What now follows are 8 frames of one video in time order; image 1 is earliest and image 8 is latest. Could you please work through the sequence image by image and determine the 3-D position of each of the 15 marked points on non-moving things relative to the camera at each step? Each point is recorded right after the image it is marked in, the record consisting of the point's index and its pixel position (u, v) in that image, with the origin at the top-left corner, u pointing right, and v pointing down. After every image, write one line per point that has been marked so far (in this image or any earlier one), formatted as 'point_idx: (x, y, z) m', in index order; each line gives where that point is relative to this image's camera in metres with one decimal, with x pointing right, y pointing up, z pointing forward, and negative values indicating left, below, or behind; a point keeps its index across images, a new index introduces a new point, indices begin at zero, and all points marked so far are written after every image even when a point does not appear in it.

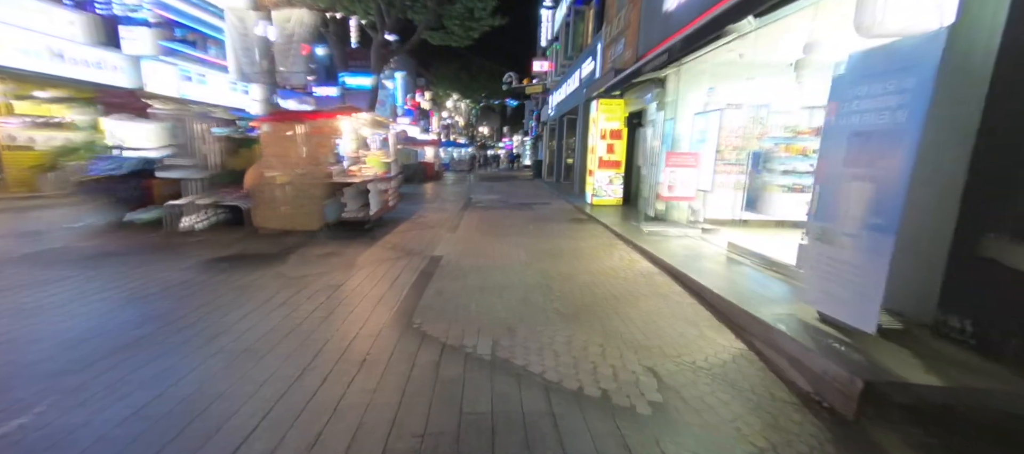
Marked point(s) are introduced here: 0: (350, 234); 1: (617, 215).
0: (-3.0, -0.1, +7.3) m
1: (+2.7, +0.2, +10.3) m
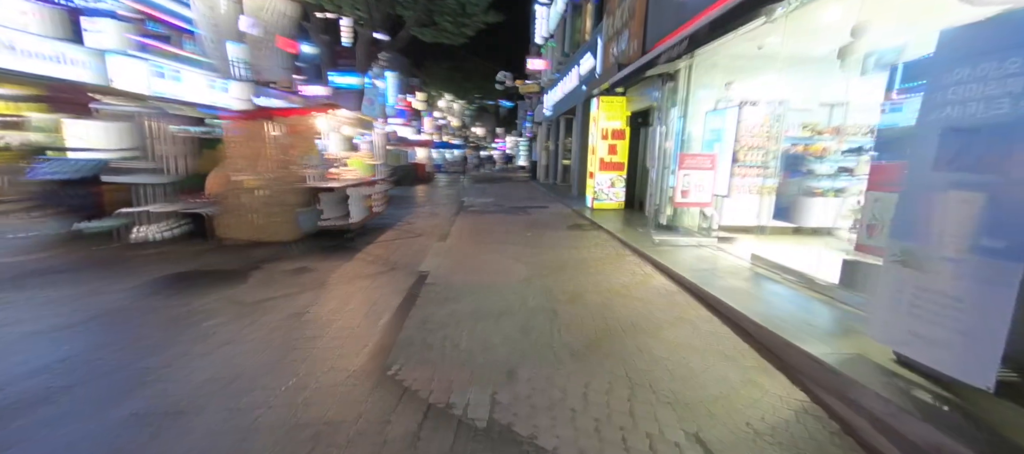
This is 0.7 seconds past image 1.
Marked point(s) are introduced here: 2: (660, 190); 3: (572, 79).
0: (-3.0, -0.3, +6.6) m
1: (+2.6, +0.1, +9.7) m
2: (+3.1, +0.8, +8.1) m
3: (+2.3, +5.9, +15.5) m
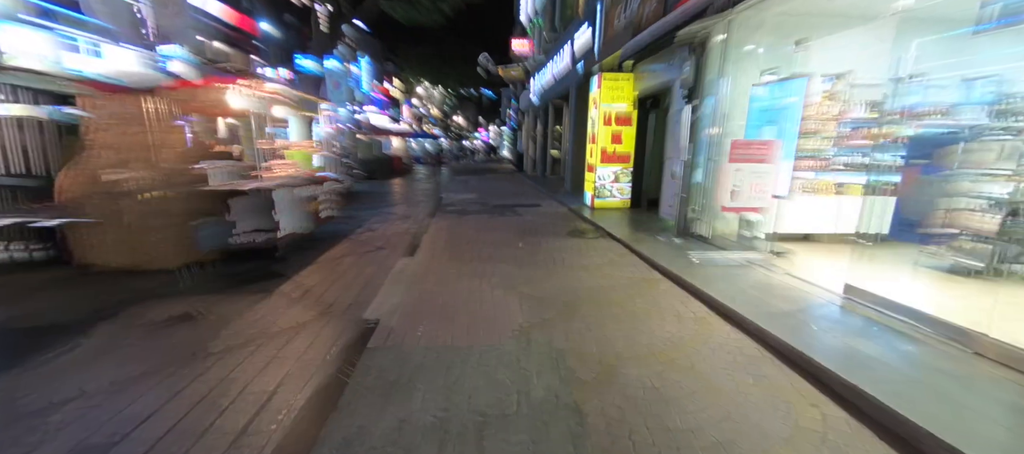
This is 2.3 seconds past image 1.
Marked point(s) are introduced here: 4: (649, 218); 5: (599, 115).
0: (-3.2, -0.5, +4.7) m
1: (+2.4, 0.0, +8.0) m
2: (+2.9, +0.6, +6.5) m
3: (+1.8, +5.9, +13.7) m
4: (+3.1, +0.1, +8.7) m
5: (+2.0, +2.5, +9.0) m
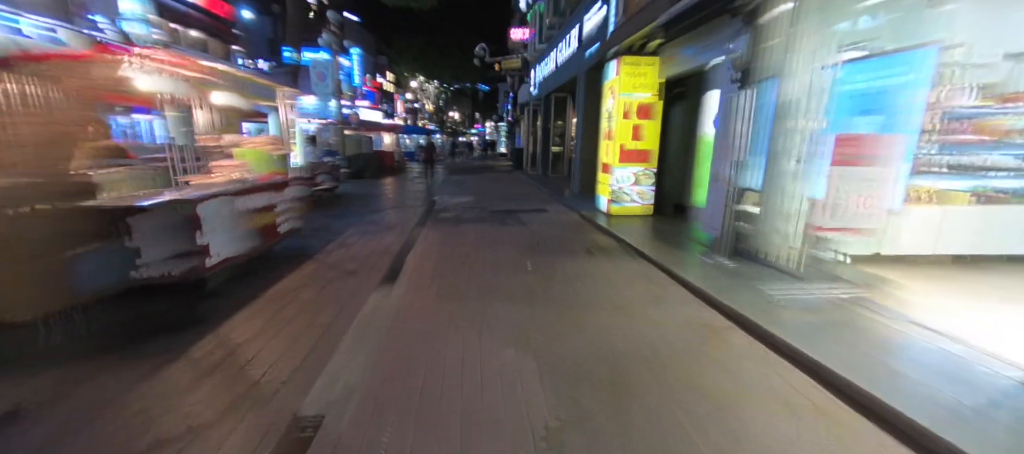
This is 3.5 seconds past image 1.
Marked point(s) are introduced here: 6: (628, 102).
0: (-3.1, -0.8, +3.4) m
1: (+2.5, -0.2, +6.7) m
2: (+3.0, +0.4, +5.2) m
3: (+1.8, +5.7, +12.4) m
4: (+3.2, -0.1, +7.4) m
5: (+2.0, +2.3, +7.7) m
6: (+2.3, +2.4, +7.6) m
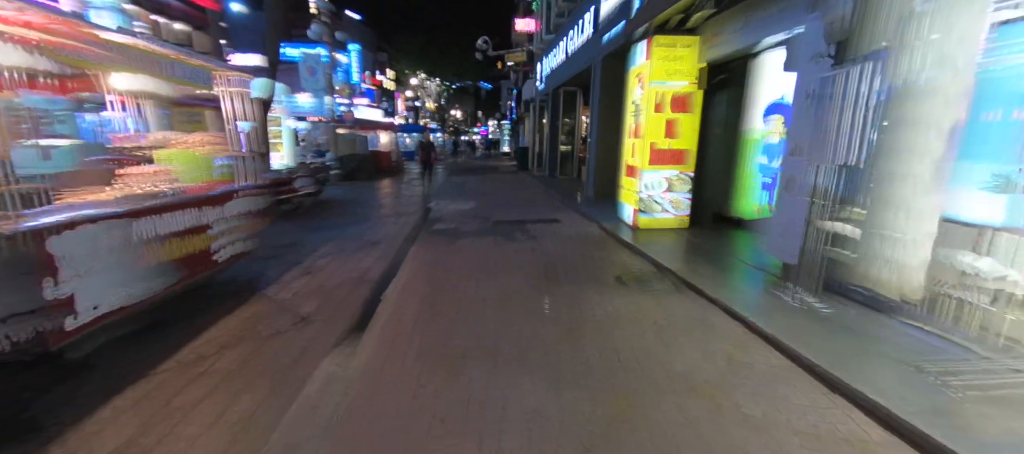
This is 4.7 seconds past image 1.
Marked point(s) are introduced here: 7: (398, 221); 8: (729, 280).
0: (-3.0, -1.0, +2.1) m
1: (+2.6, -0.4, +5.4) m
2: (+3.1, +0.2, +3.8) m
3: (+1.9, +5.5, +11.0) m
4: (+3.3, -0.3, +6.1) m
5: (+2.2, +2.1, +6.3) m
6: (+2.4, +2.2, +6.3) m
7: (-2.5, +0.1, +8.6) m
8: (+2.5, -0.6, +4.5) m
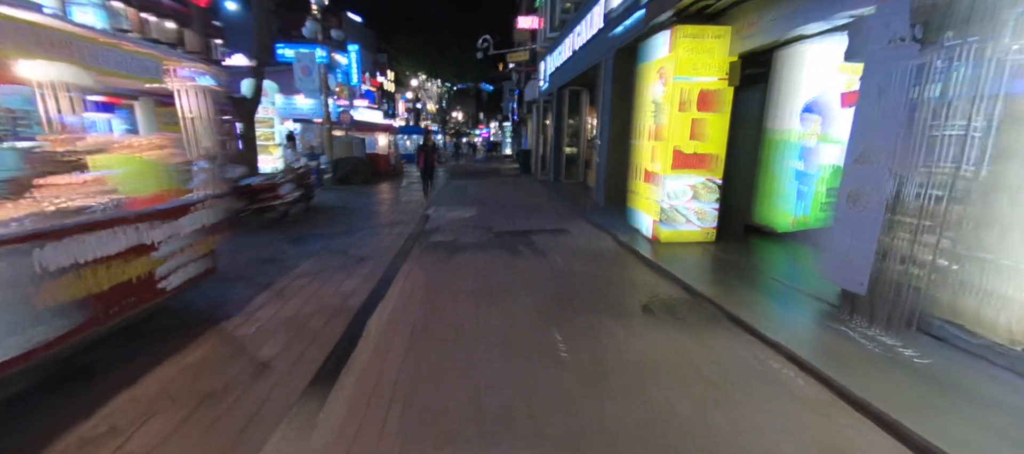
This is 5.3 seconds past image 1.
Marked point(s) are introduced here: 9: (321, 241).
0: (-2.9, -1.2, +1.4) m
1: (+2.6, -0.6, +4.7) m
2: (+3.1, 0.0, +3.1) m
3: (+2.0, +5.3, +10.3) m
4: (+3.4, -0.5, +5.4) m
5: (+2.2, +1.9, +5.6) m
6: (+2.5, +2.0, +5.6) m
7: (-2.4, -0.1, +7.9) m
8: (+2.6, -0.8, +3.8) m
9: (-3.3, -0.2, +6.8) m
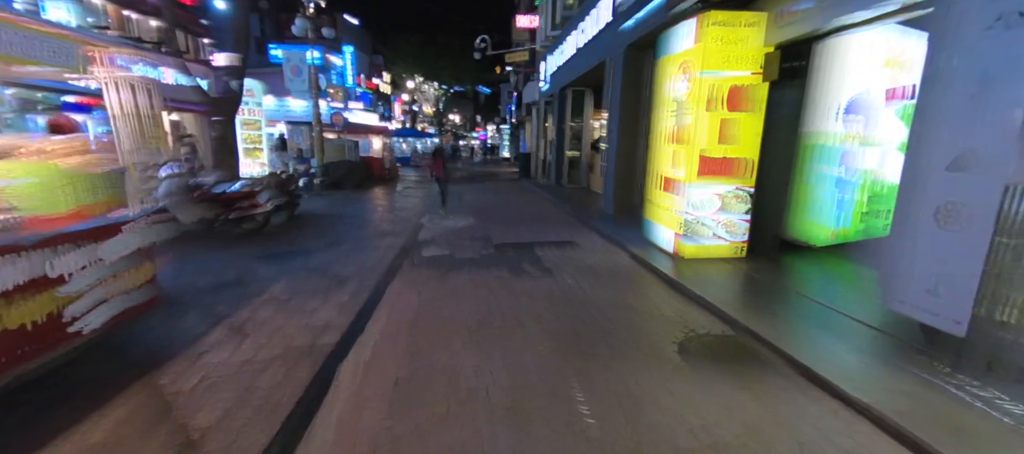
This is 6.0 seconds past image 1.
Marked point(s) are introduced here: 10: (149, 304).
0: (-2.8, -1.4, +0.6) m
1: (+2.7, -0.8, +4.0) m
2: (+3.2, -0.2, +2.4) m
3: (+2.1, +5.1, +9.6) m
4: (+3.4, -0.7, +4.6) m
5: (+2.3, +1.7, +4.9) m
6: (+2.5, +1.8, +4.9) m
7: (-2.3, -0.3, +7.1) m
8: (+2.7, -1.0, +3.1) m
9: (-3.2, -0.4, +6.1) m
10: (-3.1, -0.7, +3.4) m
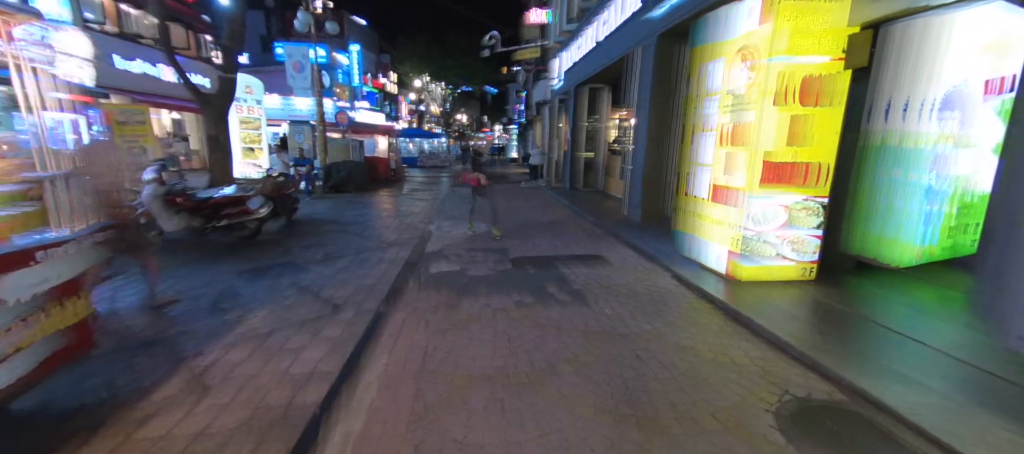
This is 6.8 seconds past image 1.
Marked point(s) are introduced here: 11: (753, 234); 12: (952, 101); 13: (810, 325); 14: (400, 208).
0: (-2.6, -1.6, -0.1) m
1: (+3.0, -1.0, +3.1) m
2: (+3.4, -0.4, +1.5) m
3: (+2.4, +4.9, +8.8) m
4: (+3.7, -0.9, +3.8) m
5: (+2.6, +1.5, +4.1) m
6: (+2.8, +1.6, +4.0) m
7: (-2.0, -0.4, +6.4) m
8: (+2.9, -1.2, +2.2) m
9: (-2.9, -0.6, +5.3) m
10: (-2.9, -0.9, +2.7) m
11: (+2.7, -0.1, +4.4) m
12: (+4.8, +1.4, +4.4) m
13: (+2.8, -0.9, +3.8) m
14: (-3.2, +0.6, +11.2) m
